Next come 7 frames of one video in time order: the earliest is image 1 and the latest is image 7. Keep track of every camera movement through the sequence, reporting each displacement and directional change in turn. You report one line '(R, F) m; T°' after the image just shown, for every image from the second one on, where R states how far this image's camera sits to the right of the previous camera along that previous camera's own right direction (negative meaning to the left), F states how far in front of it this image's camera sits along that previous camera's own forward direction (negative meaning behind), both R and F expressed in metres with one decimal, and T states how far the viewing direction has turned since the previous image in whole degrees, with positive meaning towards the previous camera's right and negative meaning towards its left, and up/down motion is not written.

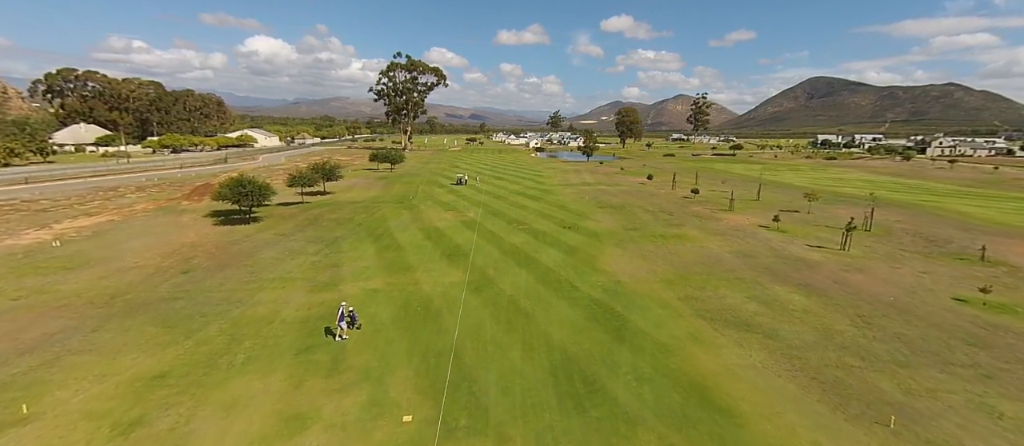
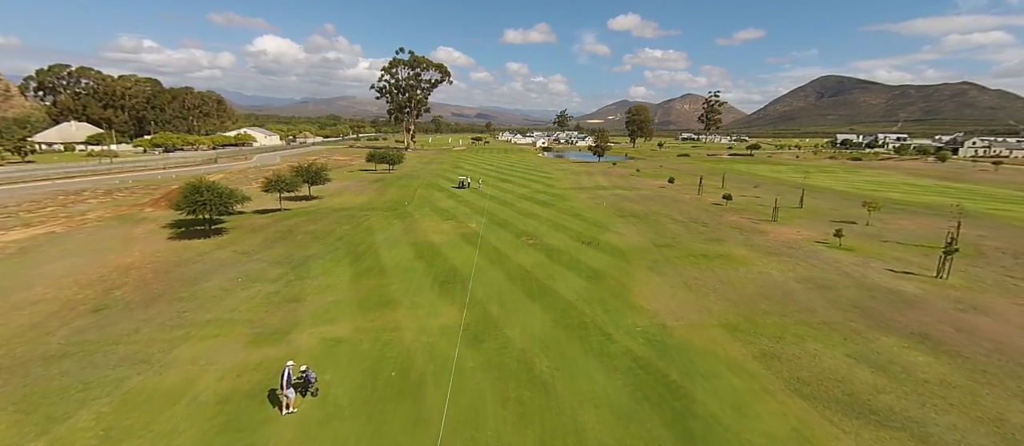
(-0.3, +5.4) m; -1°
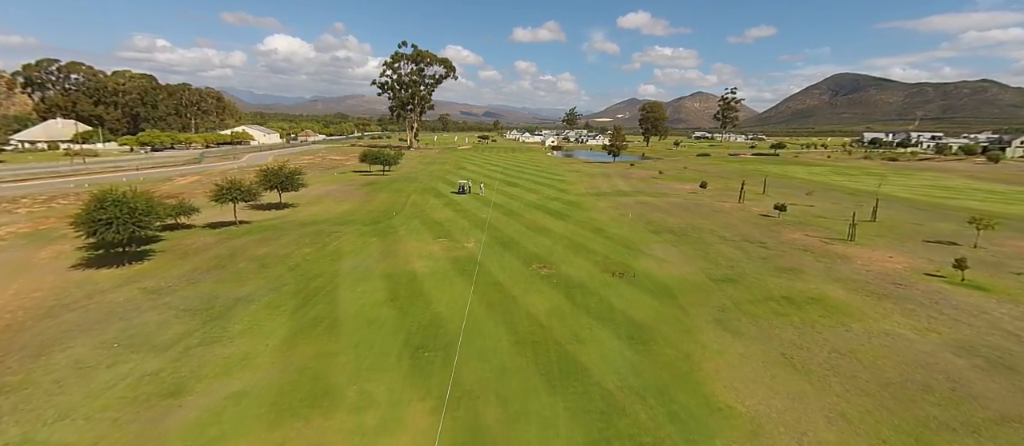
(0.0, +7.0) m; -1°
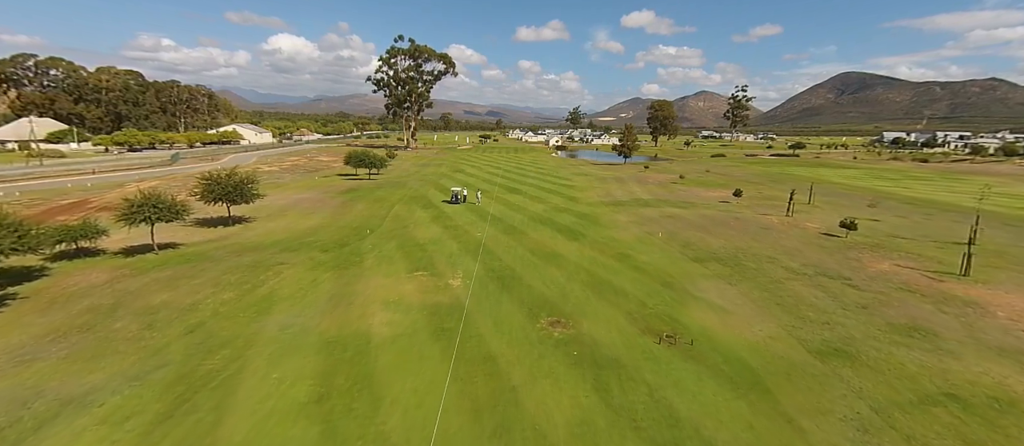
(+0.1, +6.8) m; 0°
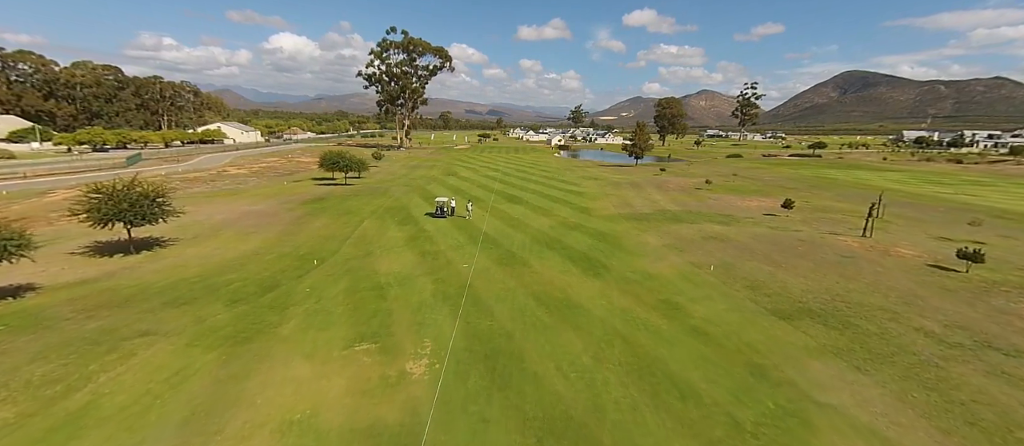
(+0.1, +7.6) m; 0°
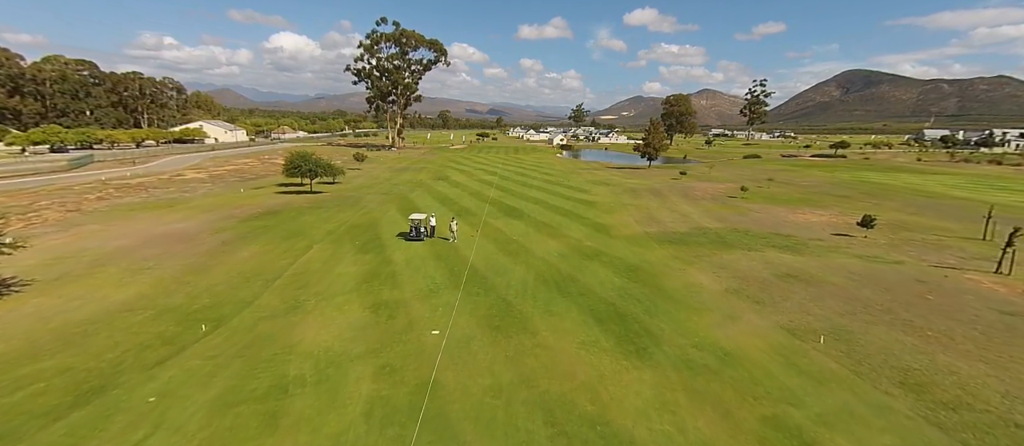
(+0.2, +7.6) m; 0°
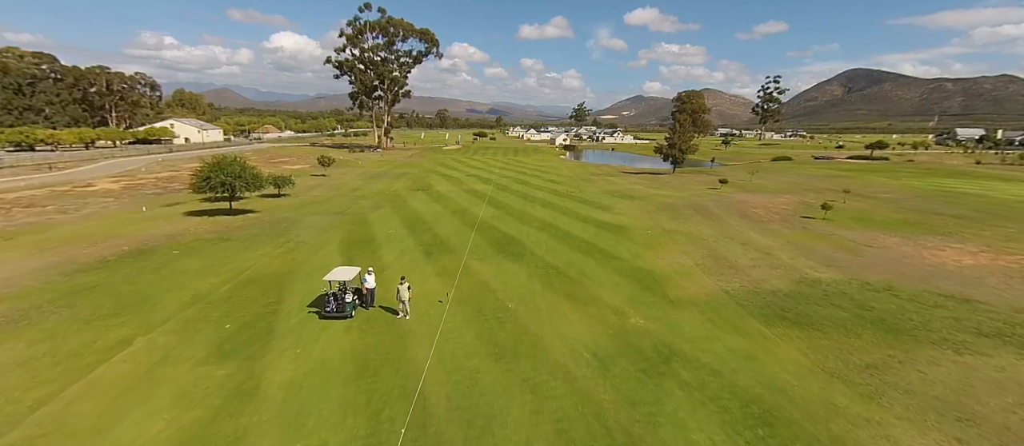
(+0.2, +10.6) m; 0°
